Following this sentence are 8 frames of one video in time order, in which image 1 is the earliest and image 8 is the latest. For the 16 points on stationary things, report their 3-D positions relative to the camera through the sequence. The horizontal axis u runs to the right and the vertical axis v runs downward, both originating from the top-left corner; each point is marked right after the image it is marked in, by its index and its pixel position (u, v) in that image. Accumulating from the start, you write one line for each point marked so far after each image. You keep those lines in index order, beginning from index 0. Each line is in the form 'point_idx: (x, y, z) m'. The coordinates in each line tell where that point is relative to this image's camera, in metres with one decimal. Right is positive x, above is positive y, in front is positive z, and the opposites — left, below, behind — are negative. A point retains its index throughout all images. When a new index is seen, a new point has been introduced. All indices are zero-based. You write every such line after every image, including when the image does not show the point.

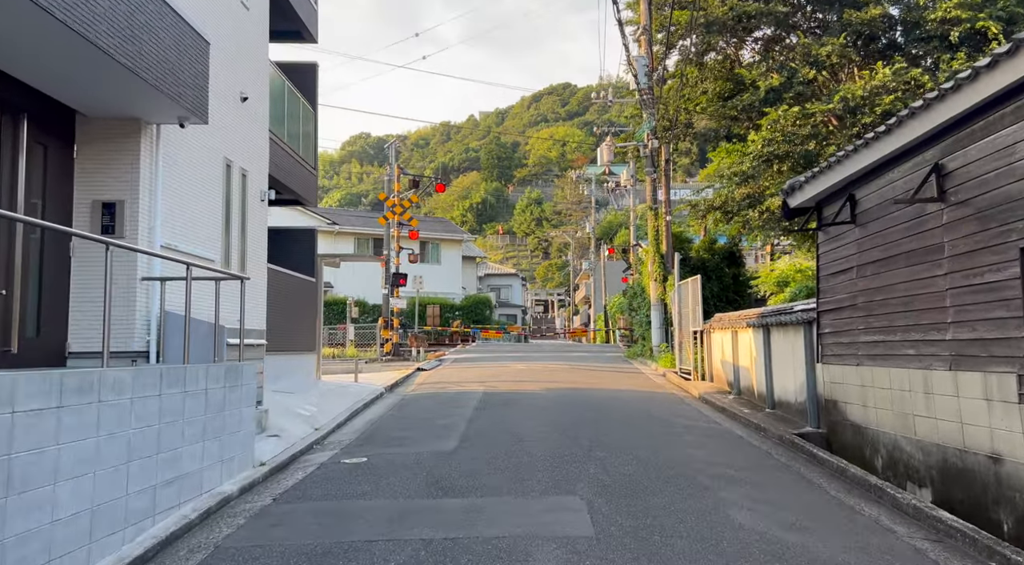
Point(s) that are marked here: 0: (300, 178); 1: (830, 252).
0: (-4.2, +2.1, +16.3) m
1: (+4.2, +0.4, +10.9) m
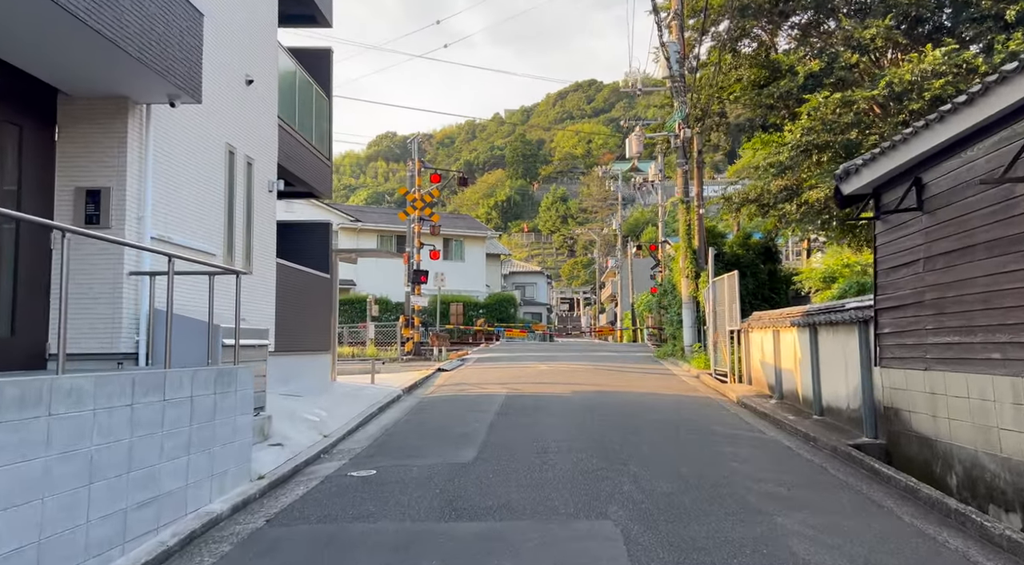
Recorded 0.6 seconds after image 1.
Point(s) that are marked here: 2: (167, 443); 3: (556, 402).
0: (-3.8, +2.1, +15.5) m
1: (+4.5, +0.5, +9.8) m
2: (-2.7, -1.2, +6.4) m
3: (+0.8, -2.1, +14.1) m
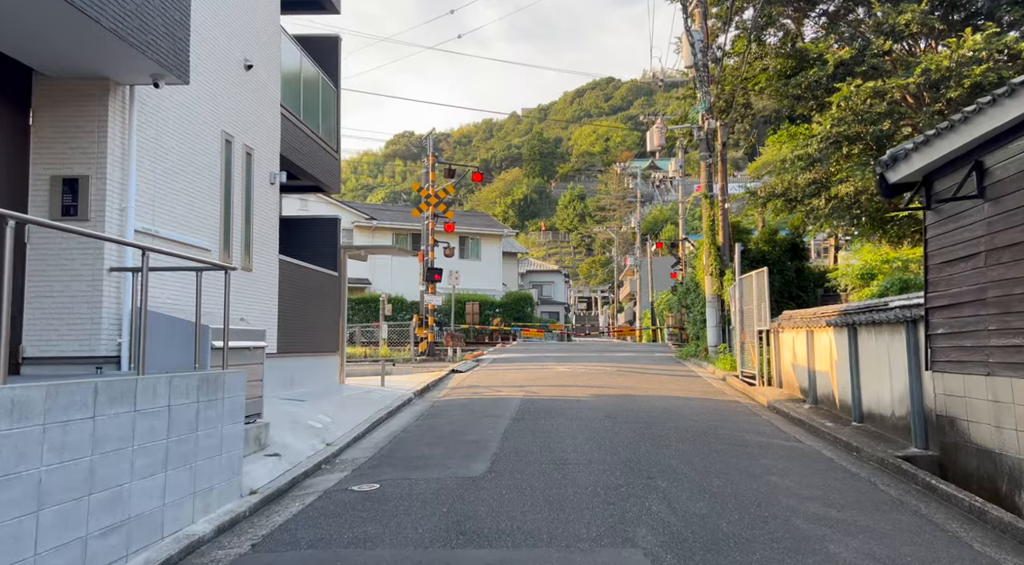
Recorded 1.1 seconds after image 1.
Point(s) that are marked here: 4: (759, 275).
0: (-3.5, +2.2, +14.8) m
1: (+4.7, +0.5, +8.9) m
2: (-2.6, -1.2, +5.6) m
3: (+1.0, -2.0, +13.3) m
4: (+5.1, +0.2, +17.0) m
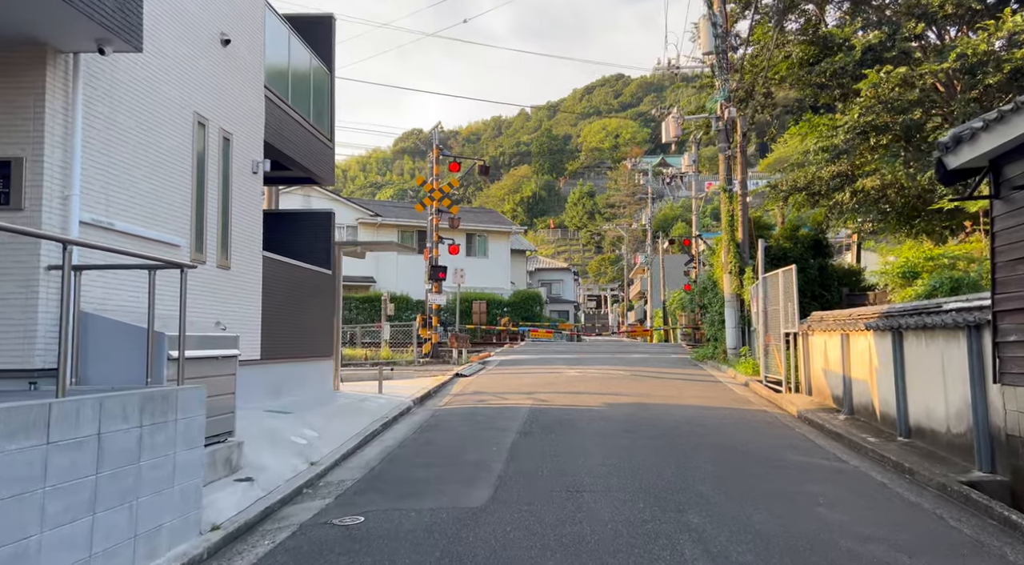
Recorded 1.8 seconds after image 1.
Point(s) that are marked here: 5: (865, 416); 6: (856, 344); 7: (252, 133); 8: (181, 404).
0: (-3.3, +2.2, +13.7) m
1: (+4.8, +0.5, +7.7) m
2: (-2.6, -1.2, +4.5) m
3: (+1.1, -2.0, +12.2) m
4: (+5.3, +0.2, +15.8) m
5: (+5.3, -2.0, +12.3) m
6: (+5.3, -0.9, +12.6) m
7: (-3.4, +1.9, +10.6) m
8: (-2.4, -0.9, +6.0) m
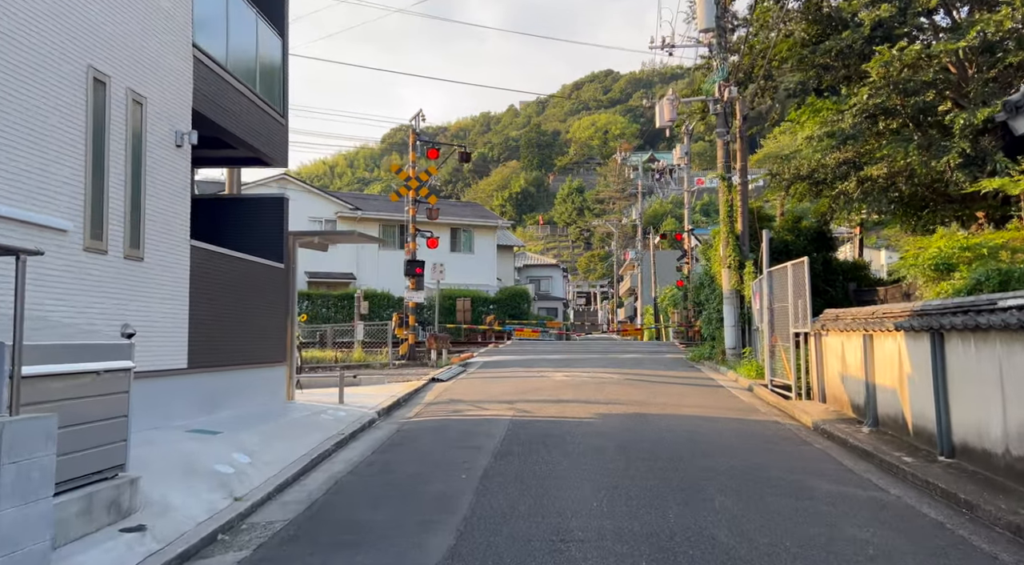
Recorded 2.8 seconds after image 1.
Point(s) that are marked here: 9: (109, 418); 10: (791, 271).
0: (-3.7, +2.3, +12.0) m
1: (+4.5, +0.6, +6.1) m
2: (-2.8, -1.2, +2.9) m
3: (+0.8, -1.9, +10.6) m
4: (+4.9, +0.3, +14.2) m
5: (+5.0, -1.9, +10.7) m
6: (+5.0, -0.9, +11.0) m
7: (-3.7, +2.0, +8.9) m
8: (-2.7, -0.8, +4.3) m
9: (-2.9, -1.0, +6.0) m
10: (+4.9, +0.2, +14.5) m
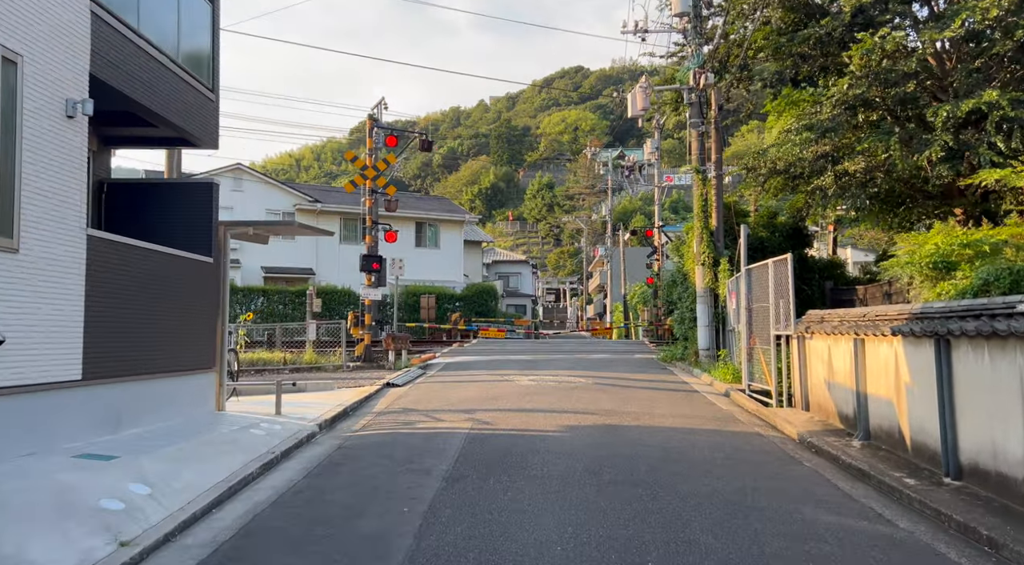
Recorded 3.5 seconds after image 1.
0: (-4.2, +2.3, +10.6) m
1: (+4.2, +0.5, +5.1) m
2: (-3.0, -1.2, +1.6) m
3: (+0.3, -1.9, +9.4) m
4: (+4.3, +0.3, +13.2) m
5: (+4.5, -1.9, +9.7) m
6: (+4.4, -0.8, +10.0) m
7: (-4.1, +2.0, +7.6) m
8: (-3.0, -0.8, +3.1) m
9: (-3.3, -1.0, +4.7) m
10: (+4.3, +0.2, +13.5) m
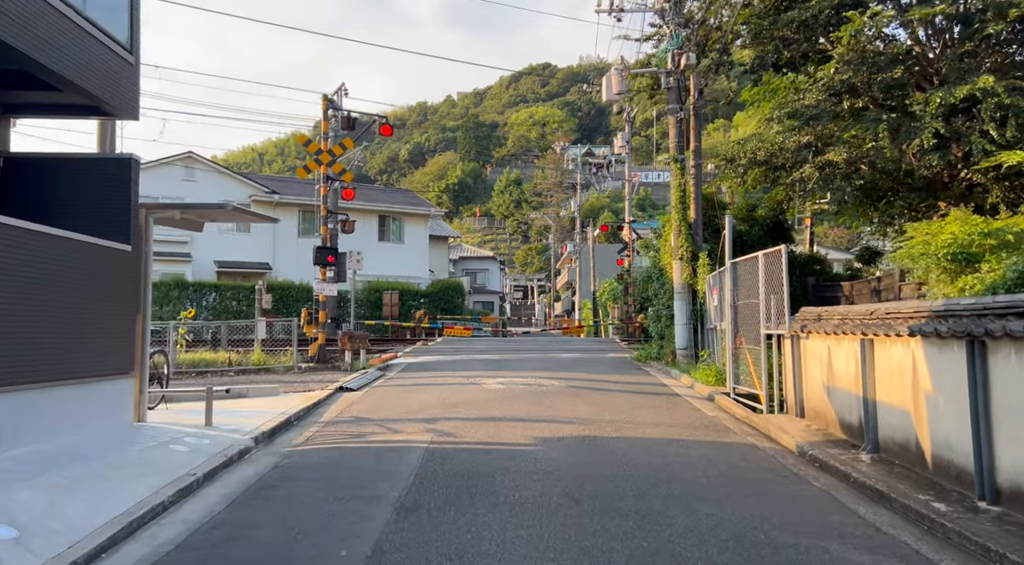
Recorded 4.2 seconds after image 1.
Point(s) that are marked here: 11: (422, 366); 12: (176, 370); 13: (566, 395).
0: (-4.6, +2.4, +9.1) m
1: (+4.0, +0.6, +4.0) m
2: (-3.0, -1.1, +0.2) m
3: (0.0, -1.8, +8.1) m
4: (+3.8, +0.4, +12.0) m
5: (+4.1, -1.8, +8.6) m
6: (+4.1, -0.8, +8.9) m
7: (-4.4, +2.1, +6.1) m
8: (-3.0, -0.8, +1.6) m
9: (-3.4, -0.9, +3.2) m
10: (+3.8, +0.3, +12.3) m
11: (-2.1, -2.0, +19.0) m
12: (-6.9, -1.8, +16.7) m
13: (+0.9, -1.8, +13.3) m
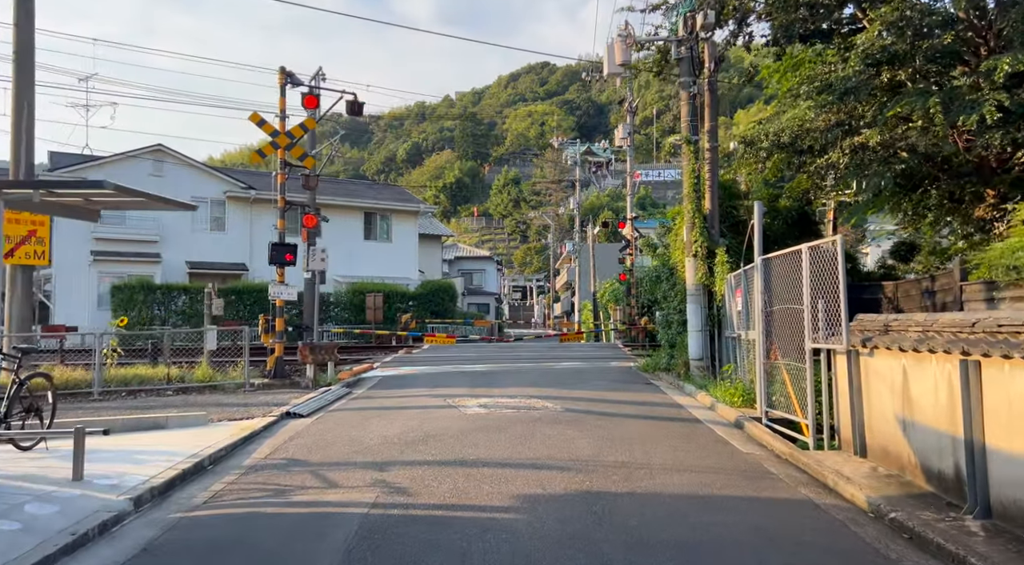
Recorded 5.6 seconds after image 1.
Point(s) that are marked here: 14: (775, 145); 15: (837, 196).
0: (-4.9, +2.4, +6.6) m
1: (+3.8, +0.6, +1.4) m
2: (-3.3, -1.2, -2.4) m
3: (-0.3, -1.9, +5.6) m
4: (+3.5, +0.4, +9.5) m
5: (+3.9, -1.9, +6.0) m
6: (+3.8, -0.8, +6.4) m
7: (-4.6, +2.1, +3.6) m
8: (-3.3, -0.8, -0.9) m
9: (-3.7, -0.9, +0.7) m
10: (+3.5, +0.3, +9.8) m
11: (-2.4, -2.0, +16.5) m
12: (-7.1, -1.8, +14.1) m
13: (+0.7, -1.9, +10.8) m
14: (+5.9, +3.1, +18.4) m
15: (+7.4, +2.0, +18.4) m
